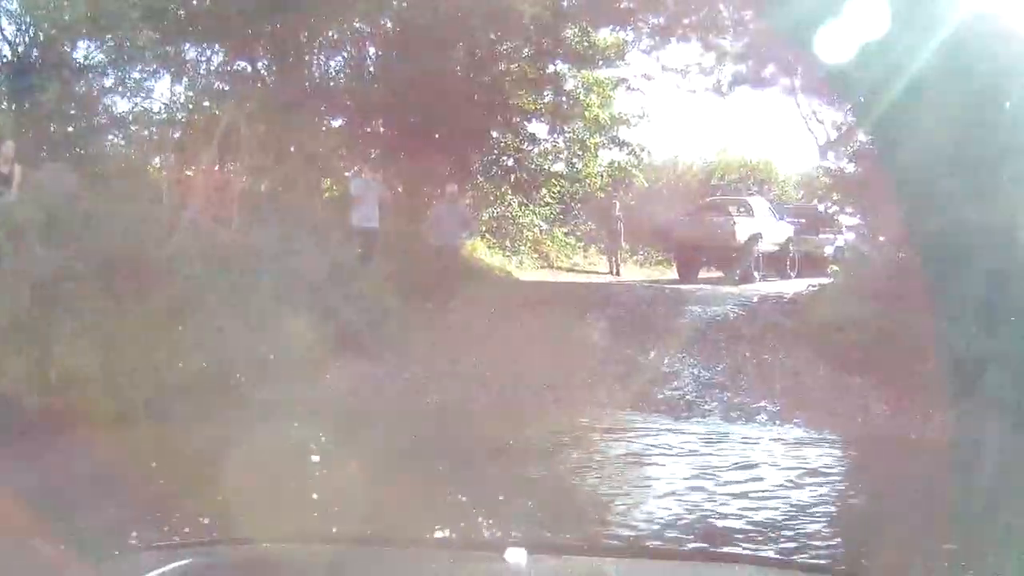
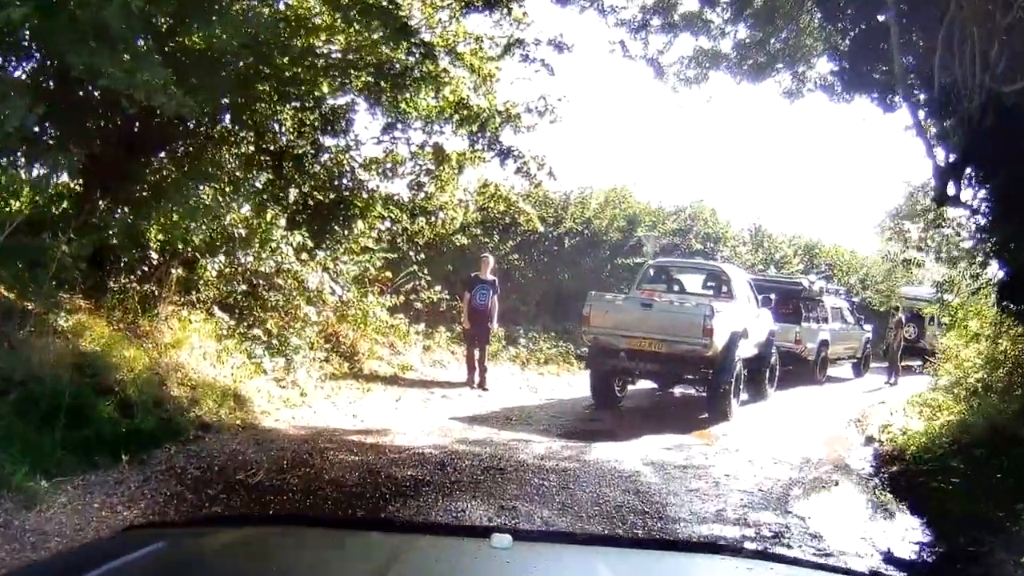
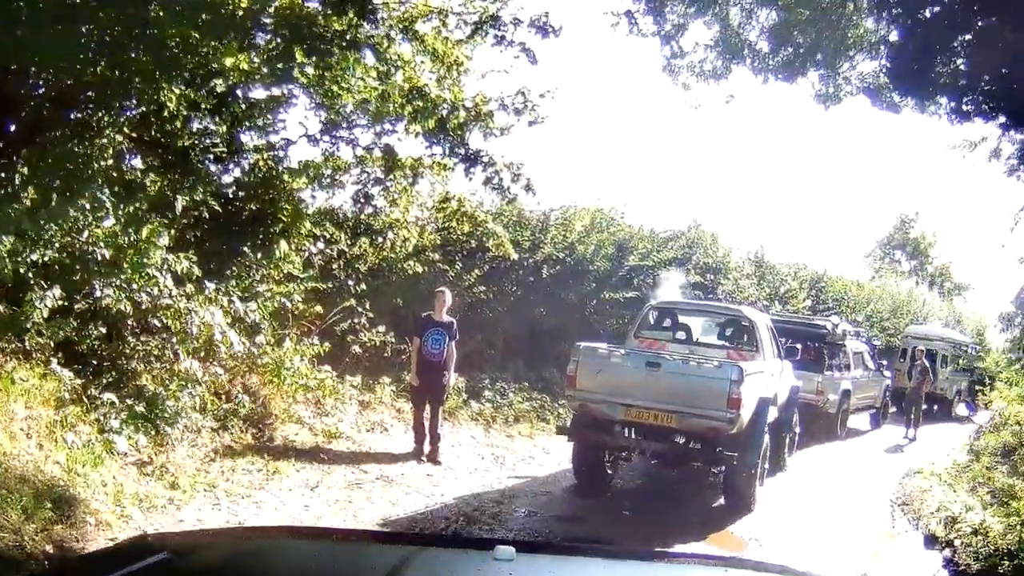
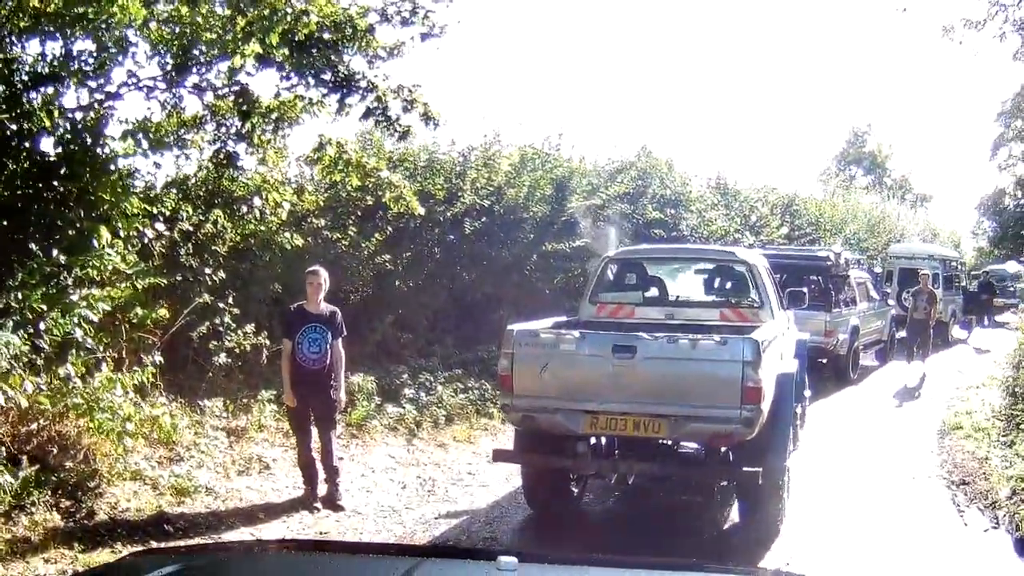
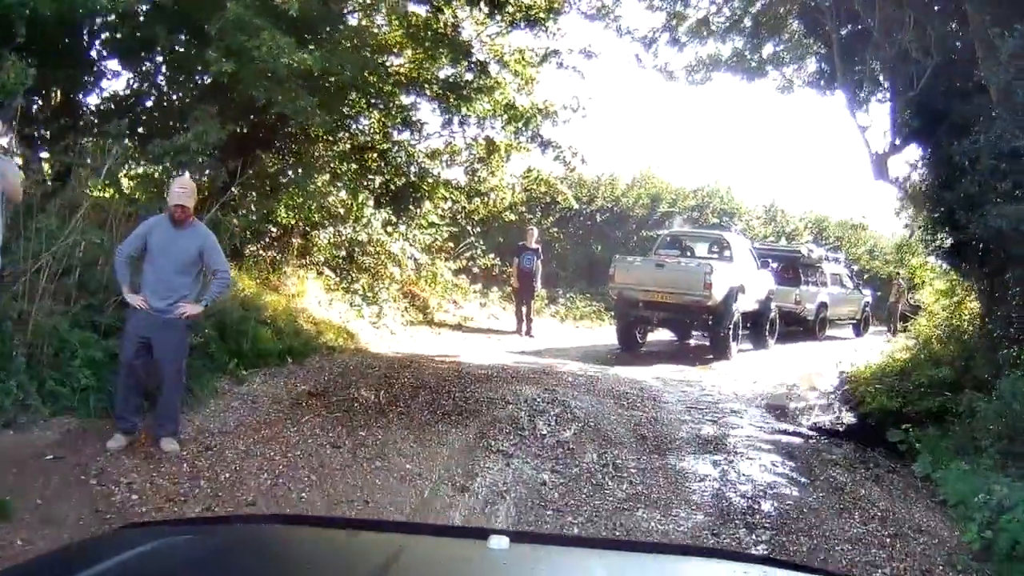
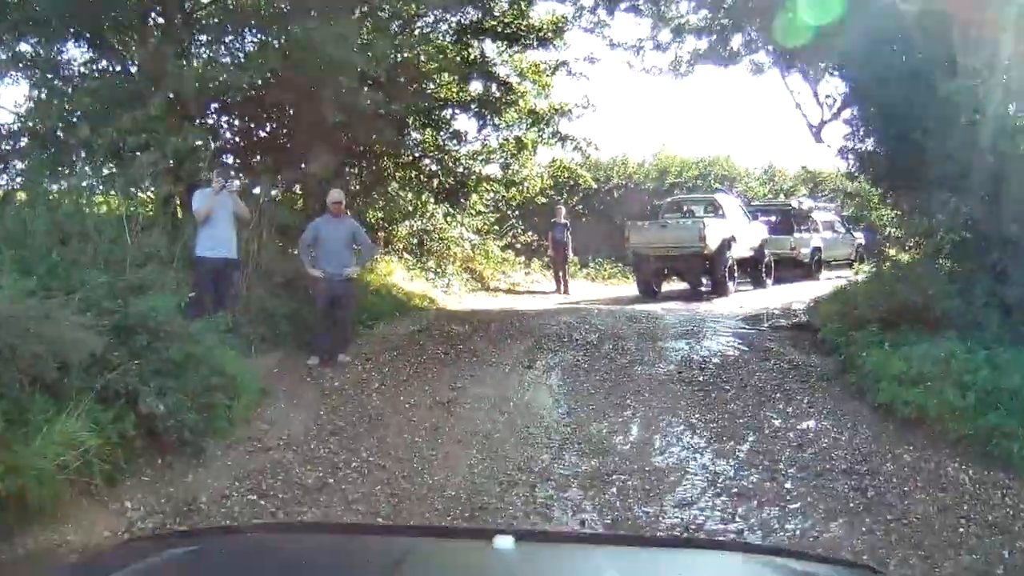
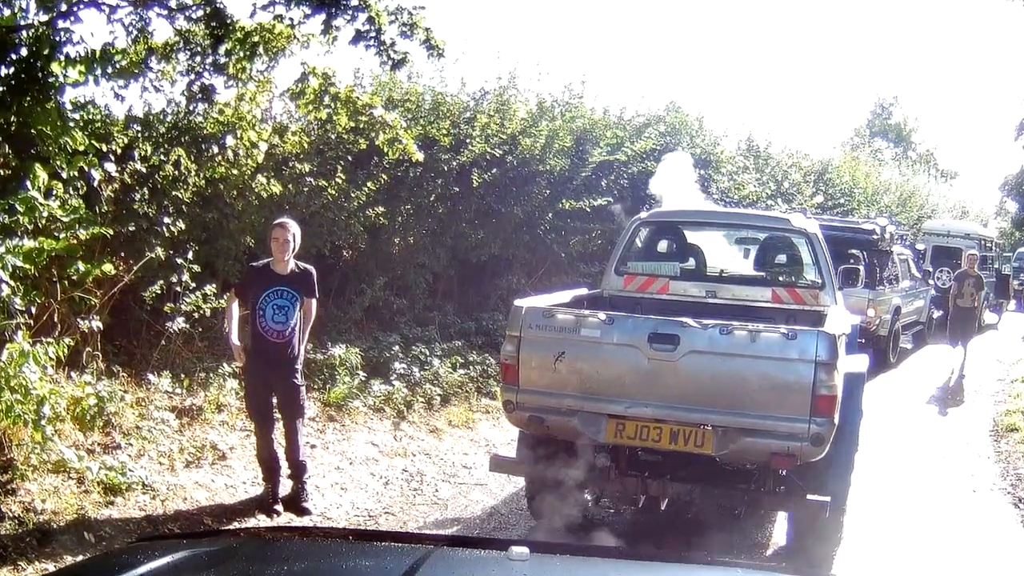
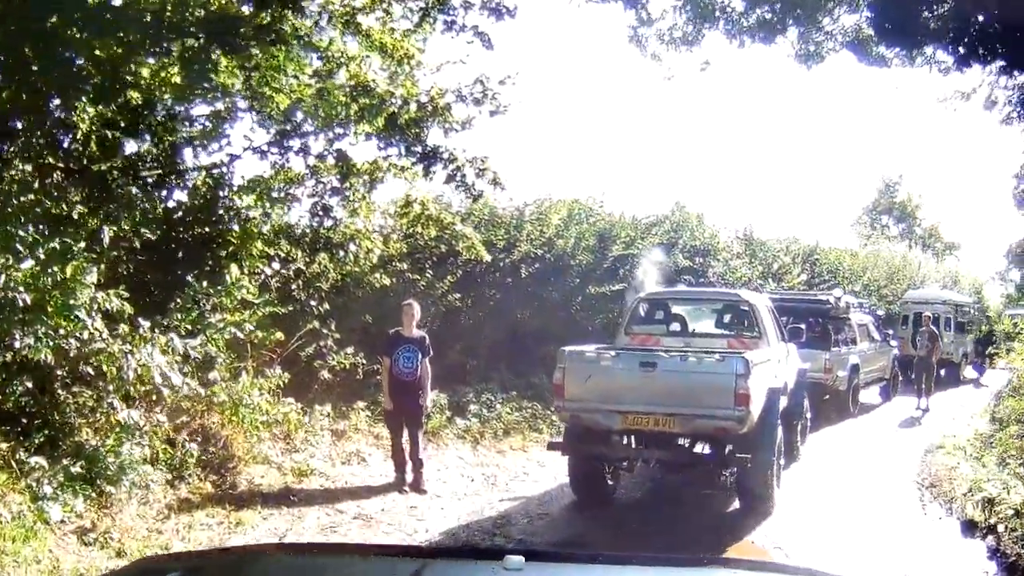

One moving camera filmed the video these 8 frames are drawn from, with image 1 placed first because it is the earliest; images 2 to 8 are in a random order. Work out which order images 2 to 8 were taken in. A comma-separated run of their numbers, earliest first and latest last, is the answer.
6, 5, 2, 3, 8, 4, 7
